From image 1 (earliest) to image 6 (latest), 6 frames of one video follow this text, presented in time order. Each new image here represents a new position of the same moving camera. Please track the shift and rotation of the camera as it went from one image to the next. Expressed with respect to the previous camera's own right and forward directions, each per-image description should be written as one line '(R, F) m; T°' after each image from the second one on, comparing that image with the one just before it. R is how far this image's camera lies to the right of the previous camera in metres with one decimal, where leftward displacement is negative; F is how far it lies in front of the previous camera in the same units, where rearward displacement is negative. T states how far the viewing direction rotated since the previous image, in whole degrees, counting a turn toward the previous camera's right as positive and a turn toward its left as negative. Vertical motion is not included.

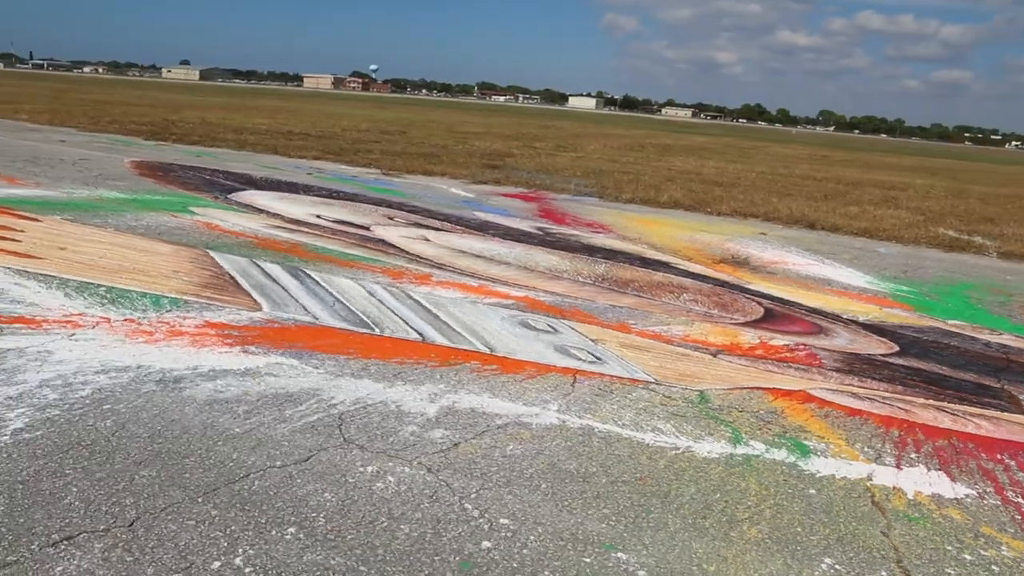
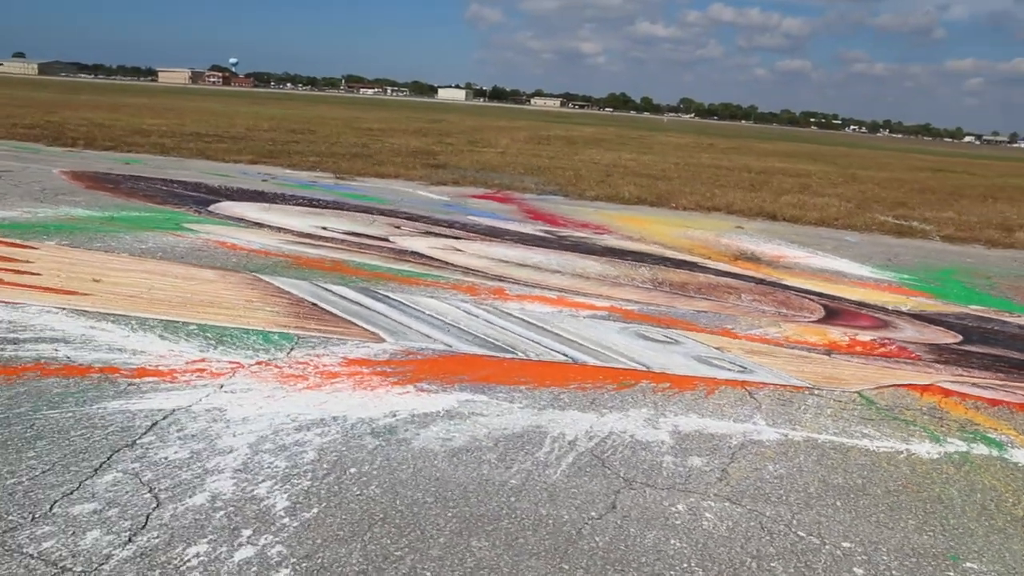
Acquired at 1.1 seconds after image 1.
(-2.2, +0.4) m; +10°
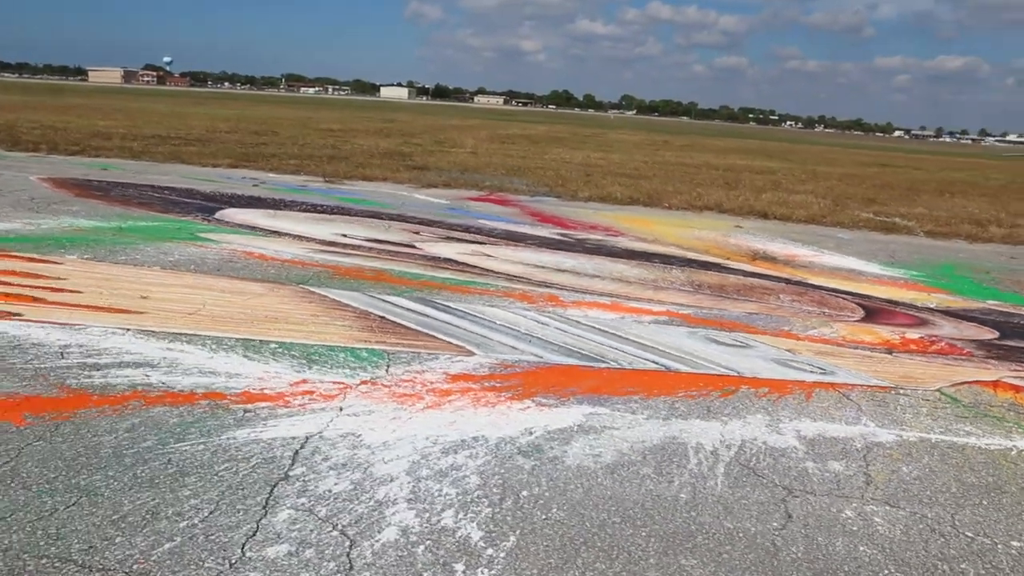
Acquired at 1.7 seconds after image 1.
(-1.2, +0.1) m; +5°
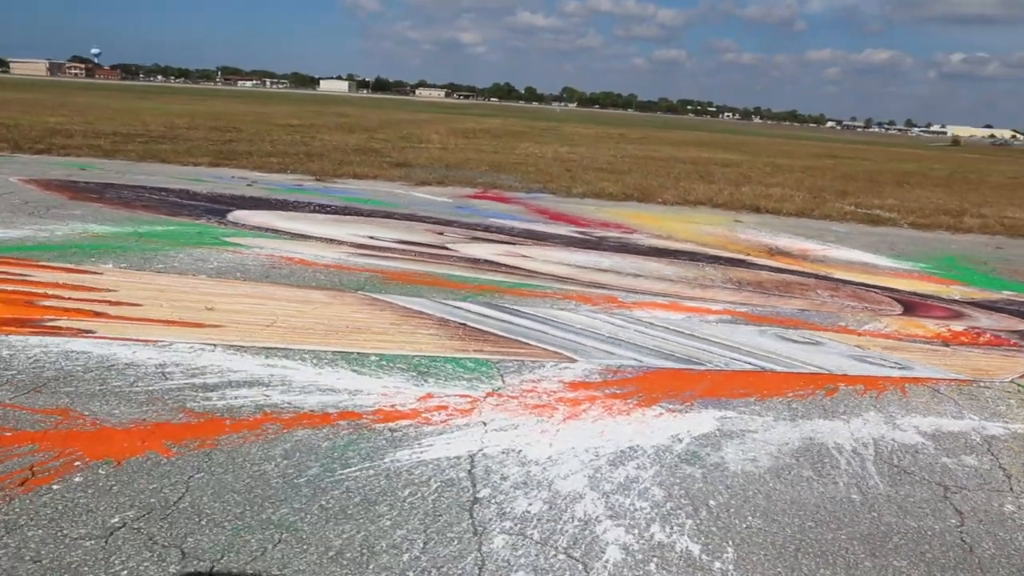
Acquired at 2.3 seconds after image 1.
(-1.3, +0.1) m; +5°
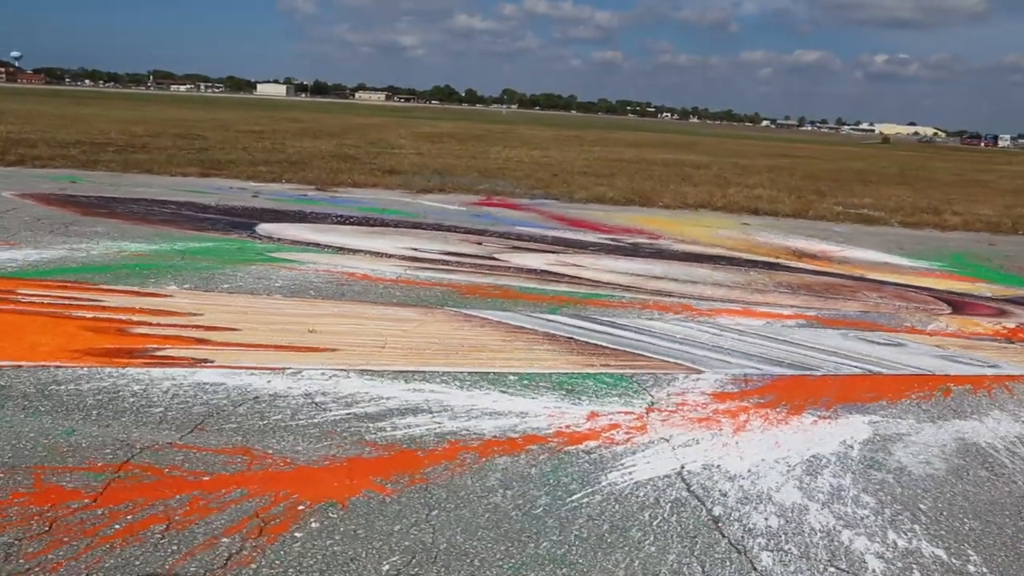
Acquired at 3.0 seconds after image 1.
(-1.5, +0.1) m; +5°
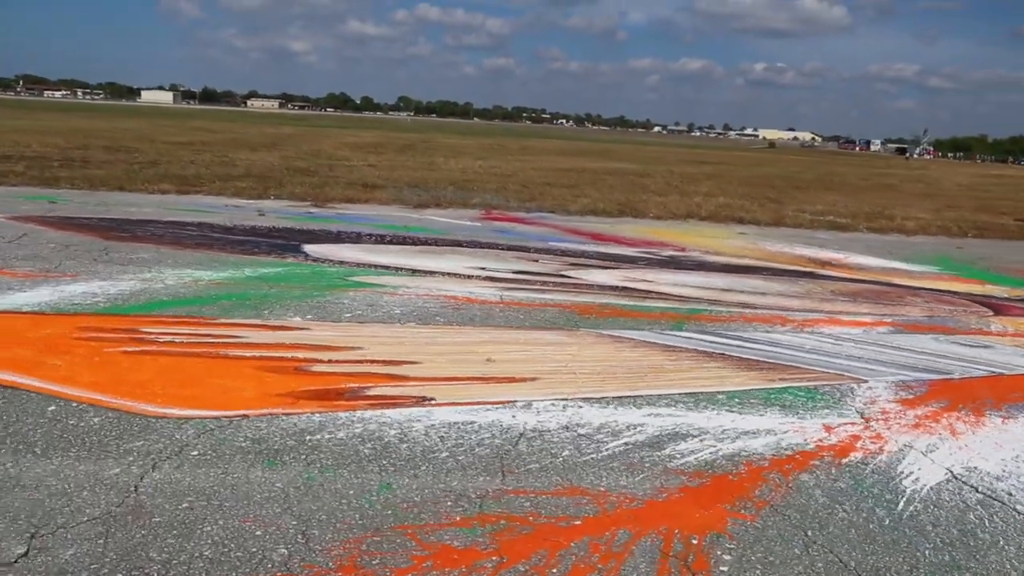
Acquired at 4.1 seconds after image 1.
(-2.4, +0.1) m; +9°
